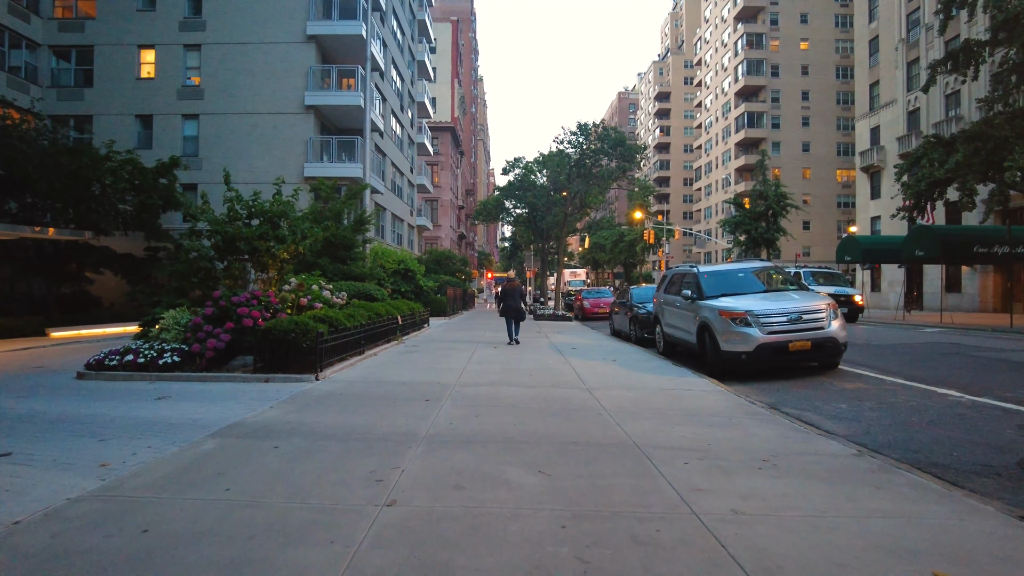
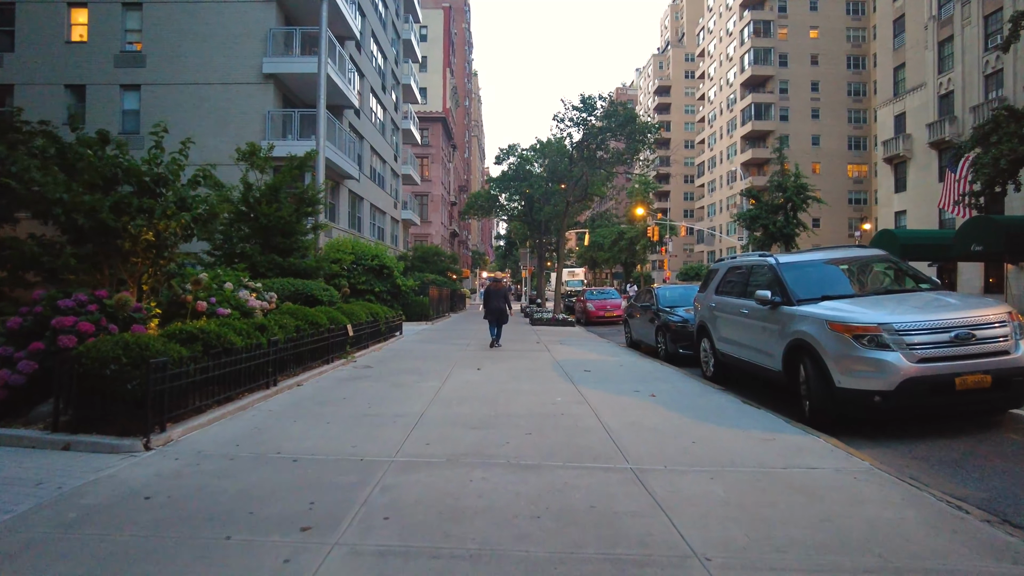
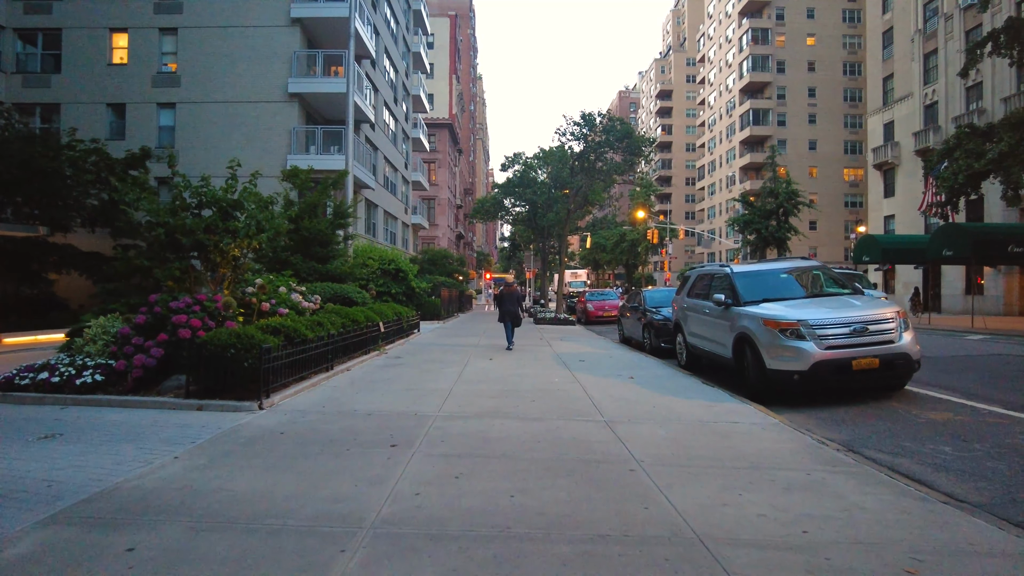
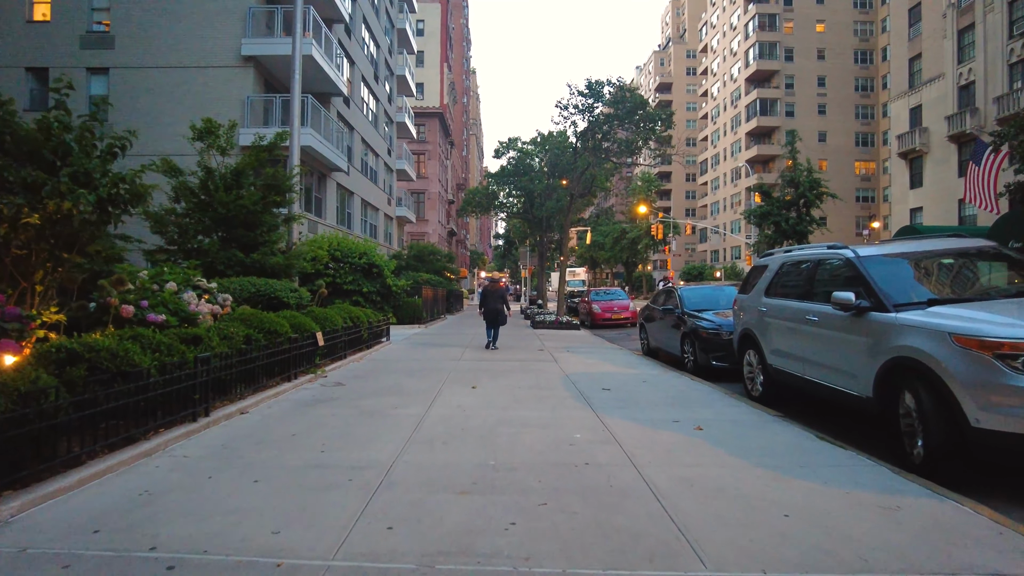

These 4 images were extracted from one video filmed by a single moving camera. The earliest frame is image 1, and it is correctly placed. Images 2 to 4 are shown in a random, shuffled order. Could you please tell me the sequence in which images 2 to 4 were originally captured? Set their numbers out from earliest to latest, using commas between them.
3, 2, 4
